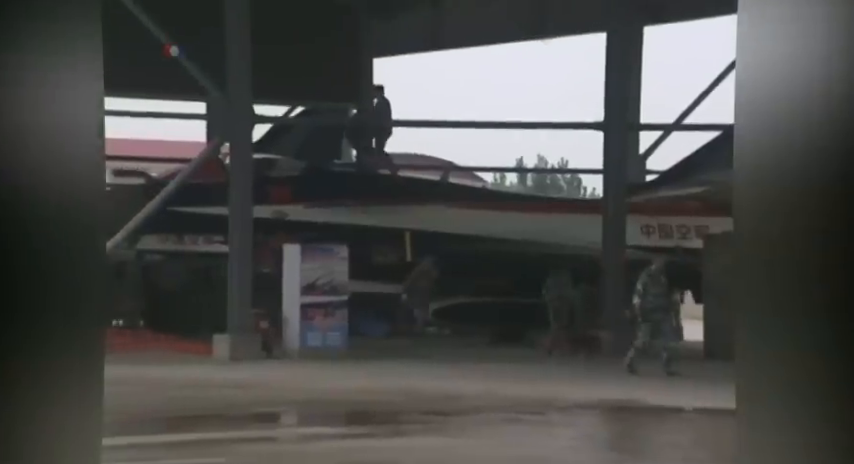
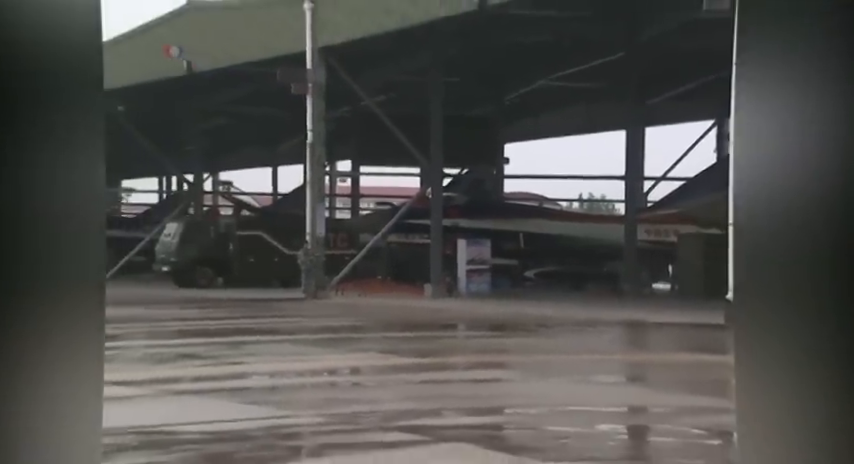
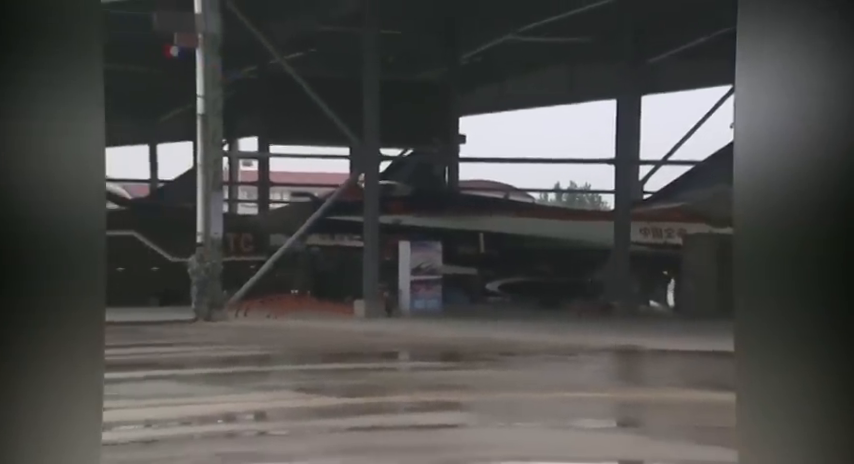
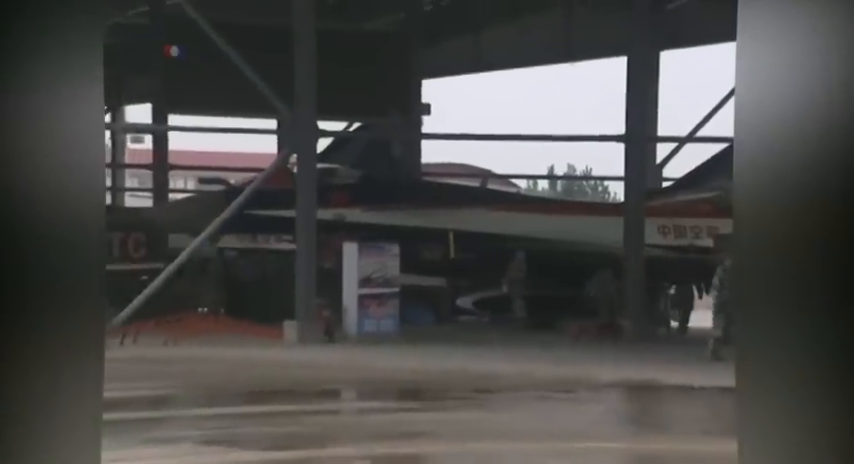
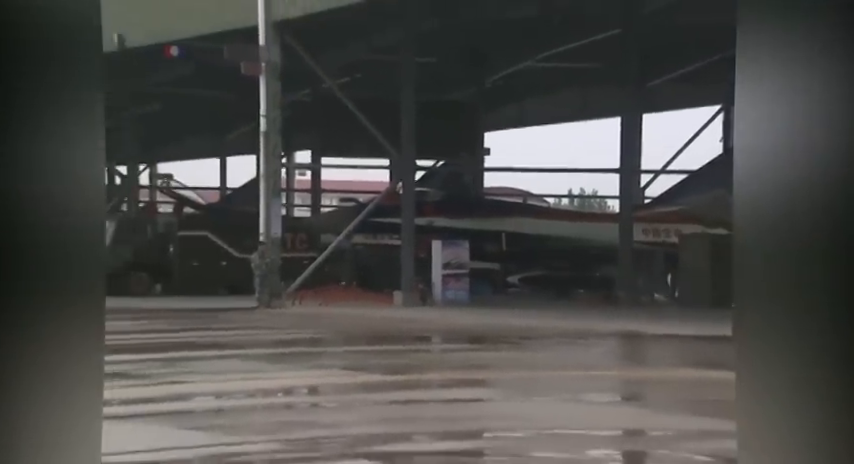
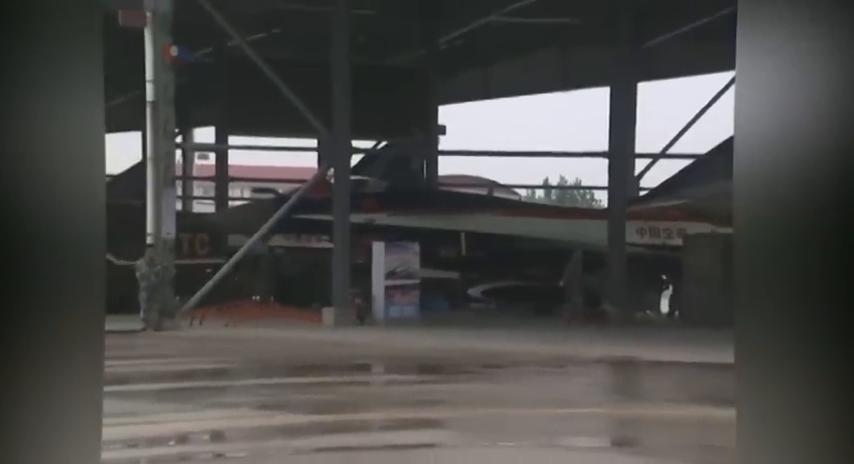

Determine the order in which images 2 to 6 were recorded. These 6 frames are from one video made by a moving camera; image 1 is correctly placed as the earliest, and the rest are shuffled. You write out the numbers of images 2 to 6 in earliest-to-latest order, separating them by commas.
4, 6, 3, 5, 2
